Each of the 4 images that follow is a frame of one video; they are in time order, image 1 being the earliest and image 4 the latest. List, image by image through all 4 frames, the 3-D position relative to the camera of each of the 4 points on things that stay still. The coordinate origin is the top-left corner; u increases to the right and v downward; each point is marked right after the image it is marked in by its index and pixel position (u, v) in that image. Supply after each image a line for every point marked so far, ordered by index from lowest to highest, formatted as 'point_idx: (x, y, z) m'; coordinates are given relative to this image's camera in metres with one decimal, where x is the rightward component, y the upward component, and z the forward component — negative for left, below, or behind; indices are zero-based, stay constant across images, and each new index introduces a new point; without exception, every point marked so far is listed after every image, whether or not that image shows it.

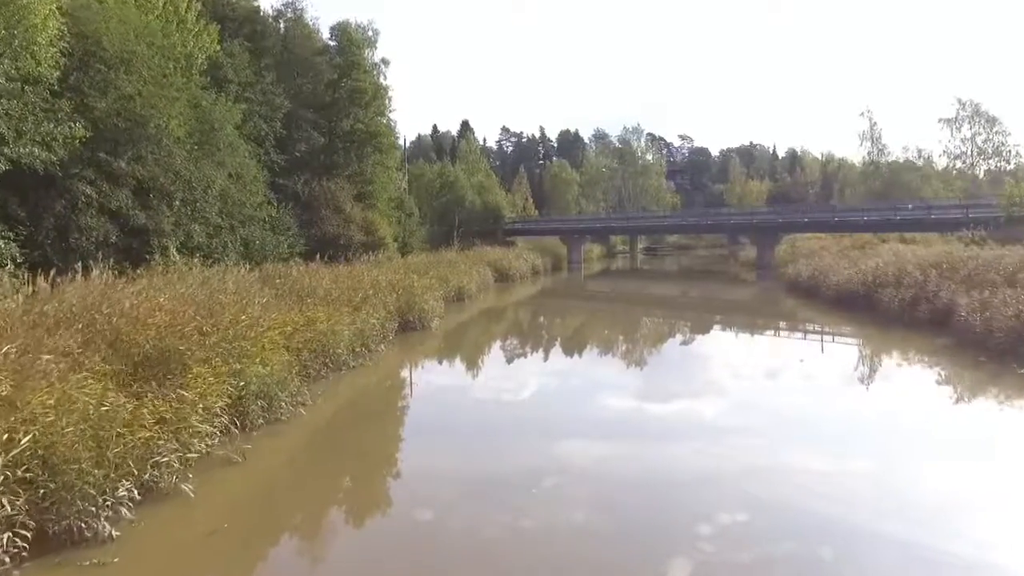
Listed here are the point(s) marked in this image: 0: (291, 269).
0: (-5.2, +0.4, +15.4) m
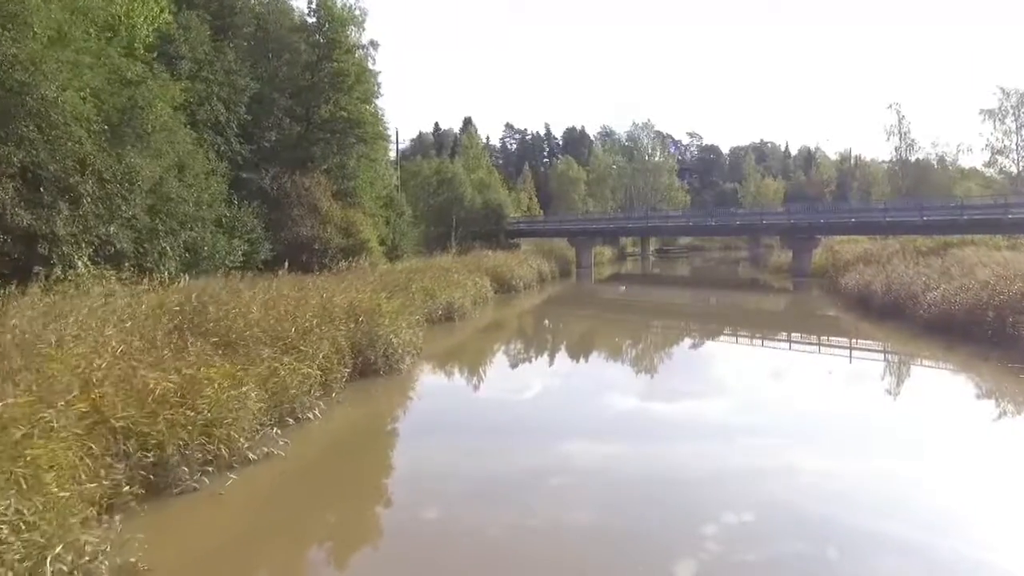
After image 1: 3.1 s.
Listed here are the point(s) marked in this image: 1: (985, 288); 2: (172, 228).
0: (-5.1, +0.1, +12.0) m
1: (+8.8, 0.0, +12.4) m
2: (-7.6, +1.3, +15.0) m
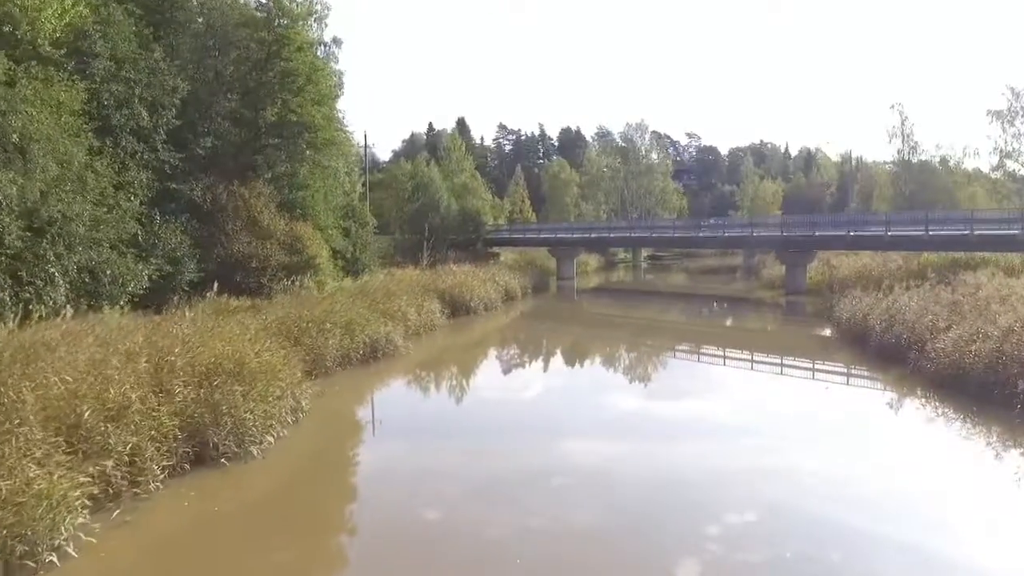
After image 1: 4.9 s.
0: (-6.3, -0.6, +10.0) m
1: (+7.6, -0.7, +10.3) m
2: (-8.8, +0.7, +13.0) m
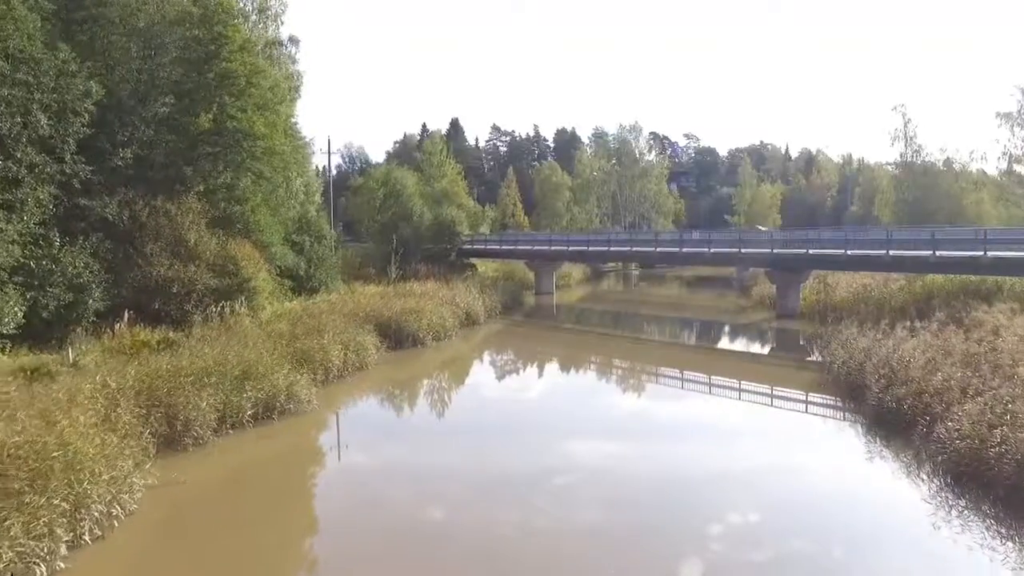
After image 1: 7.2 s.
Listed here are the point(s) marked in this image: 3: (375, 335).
0: (-7.5, -1.3, +8.0) m
1: (+6.4, -1.4, +8.2) m
2: (-9.9, 0.0, +11.0) m
3: (-3.3, -1.2, +17.3) m
